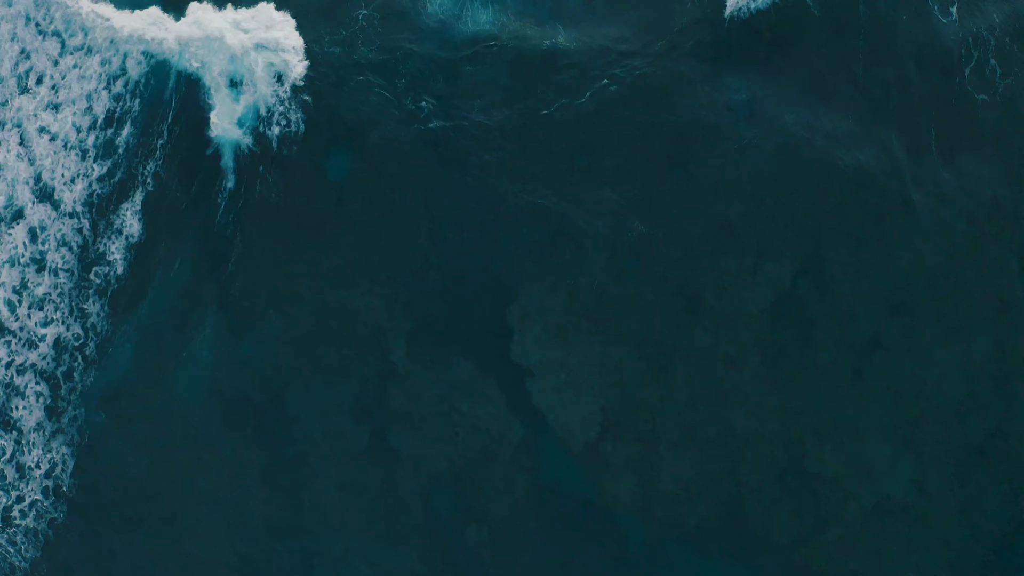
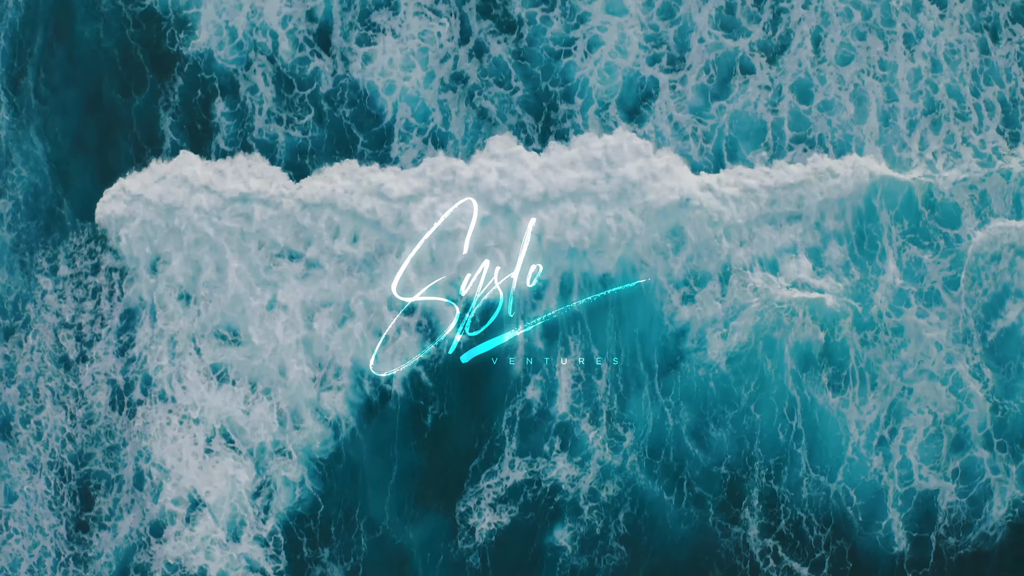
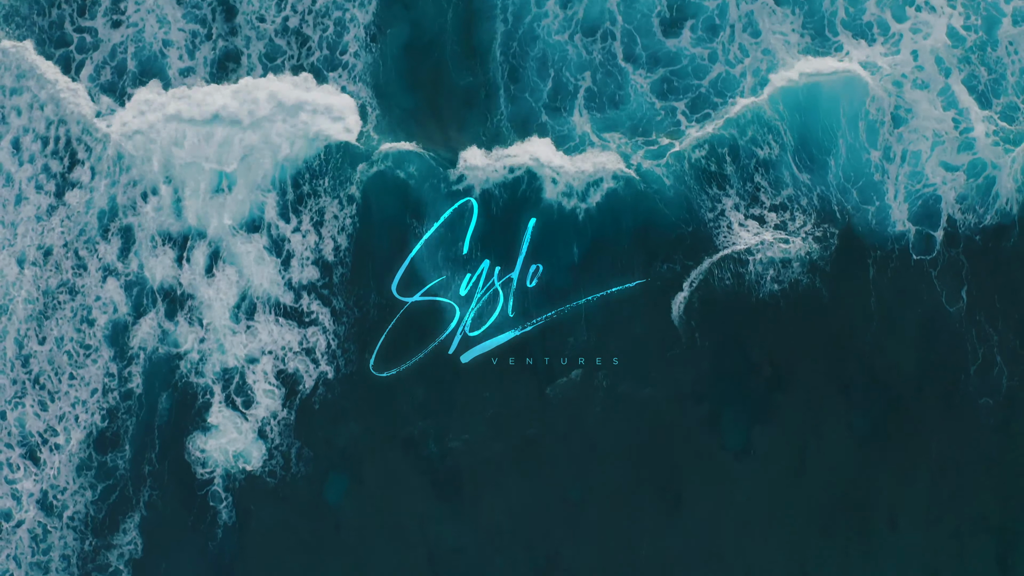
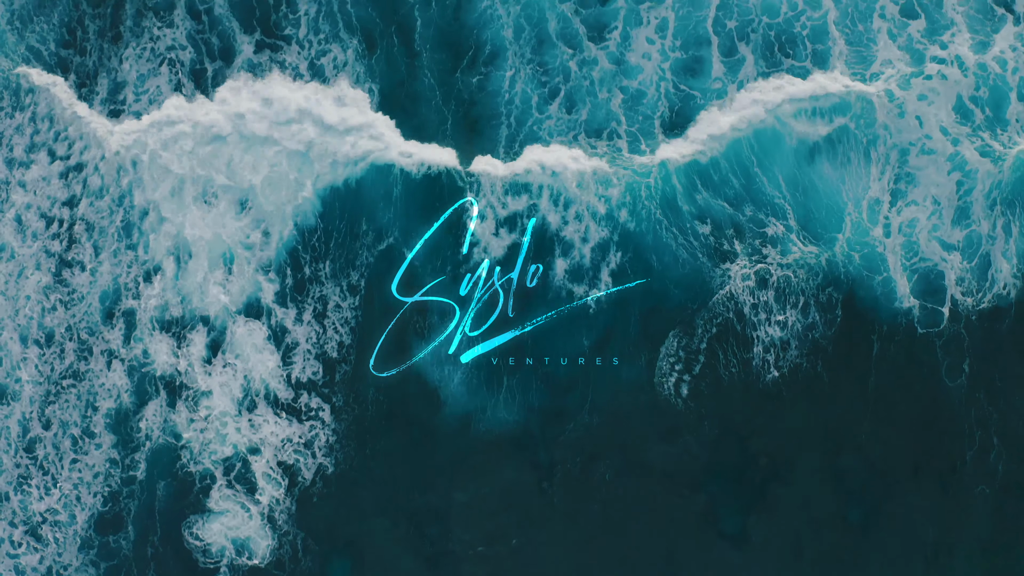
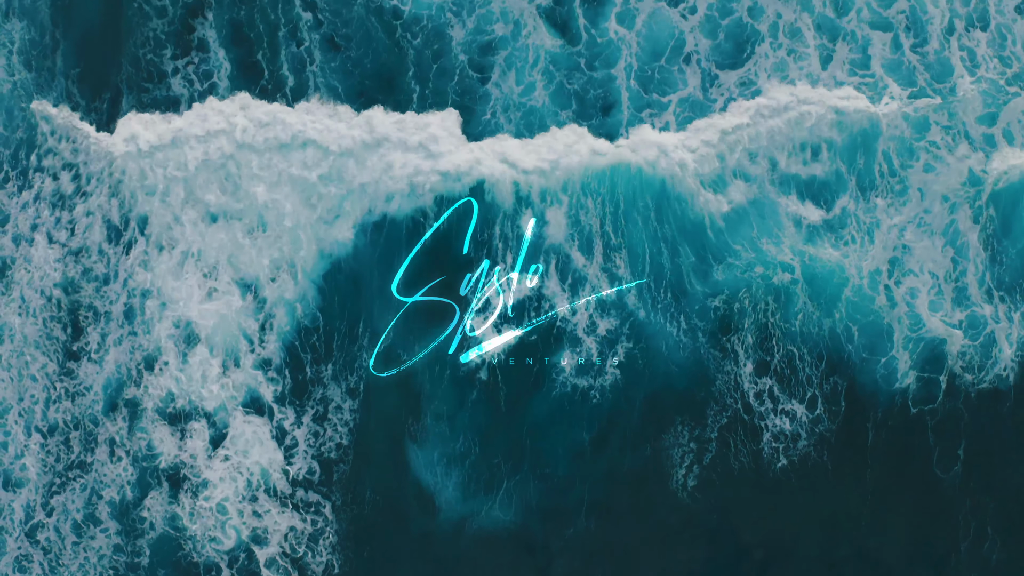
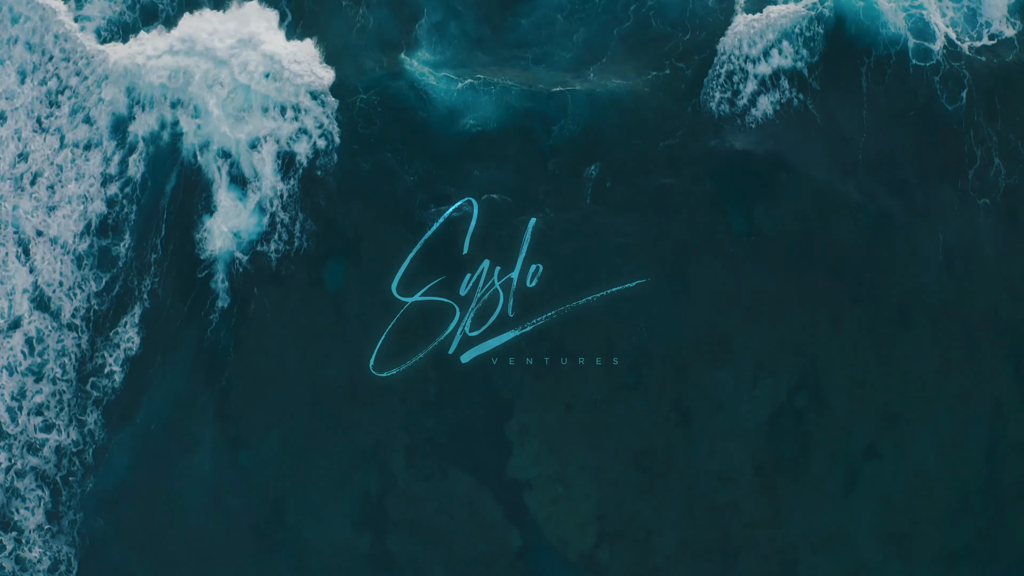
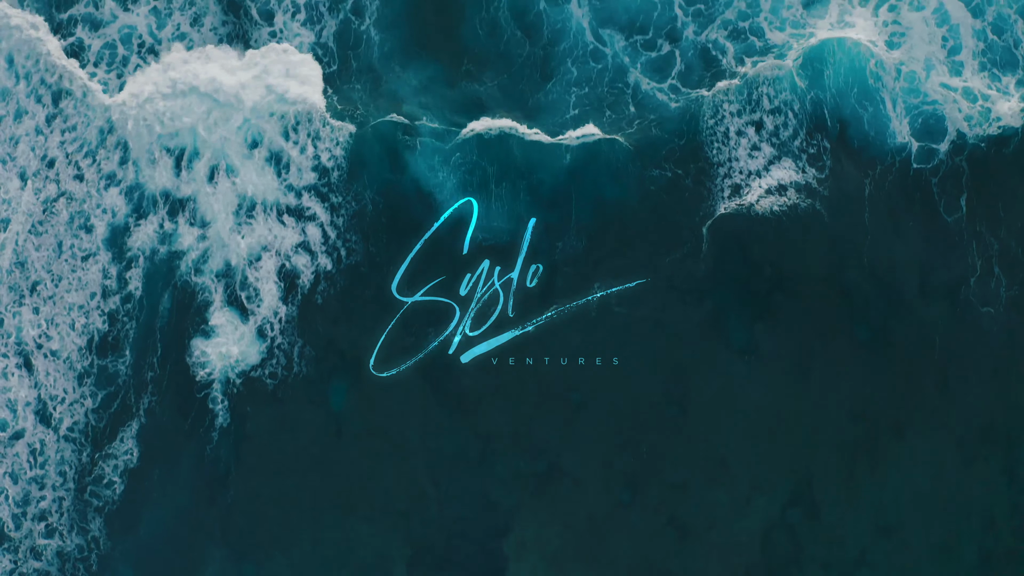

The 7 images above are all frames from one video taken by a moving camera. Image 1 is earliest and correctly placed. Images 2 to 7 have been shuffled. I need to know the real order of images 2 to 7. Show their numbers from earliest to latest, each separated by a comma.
6, 7, 3, 4, 5, 2
